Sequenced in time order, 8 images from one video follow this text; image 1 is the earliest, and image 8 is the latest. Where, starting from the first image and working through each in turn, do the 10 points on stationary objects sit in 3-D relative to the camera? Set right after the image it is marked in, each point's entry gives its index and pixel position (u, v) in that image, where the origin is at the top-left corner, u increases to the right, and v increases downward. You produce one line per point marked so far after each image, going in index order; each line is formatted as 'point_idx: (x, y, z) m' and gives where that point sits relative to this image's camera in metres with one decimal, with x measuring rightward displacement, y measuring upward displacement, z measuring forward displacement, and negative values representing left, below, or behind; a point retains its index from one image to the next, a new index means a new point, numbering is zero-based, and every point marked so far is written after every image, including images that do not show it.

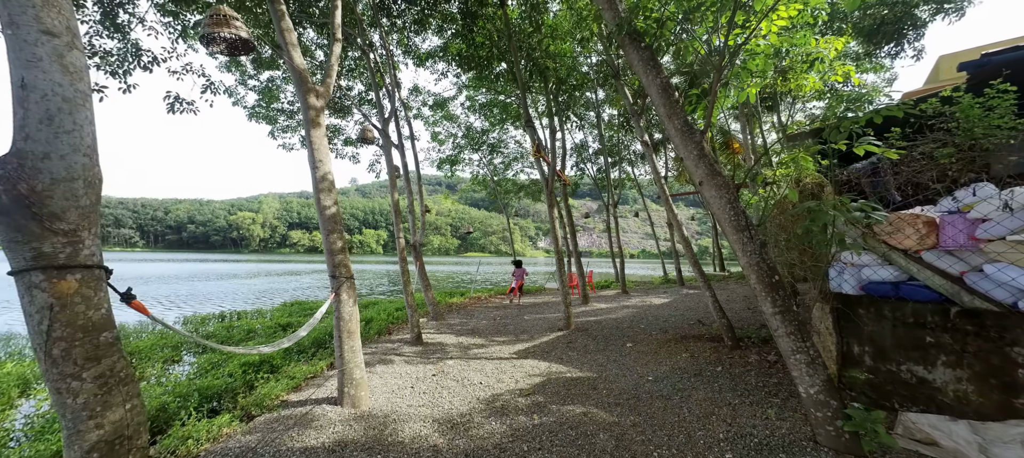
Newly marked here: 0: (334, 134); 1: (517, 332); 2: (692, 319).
0: (-4.9, +2.6, +10.6) m
1: (+0.1, -1.9, +7.0) m
2: (+3.4, -1.7, +7.3) m
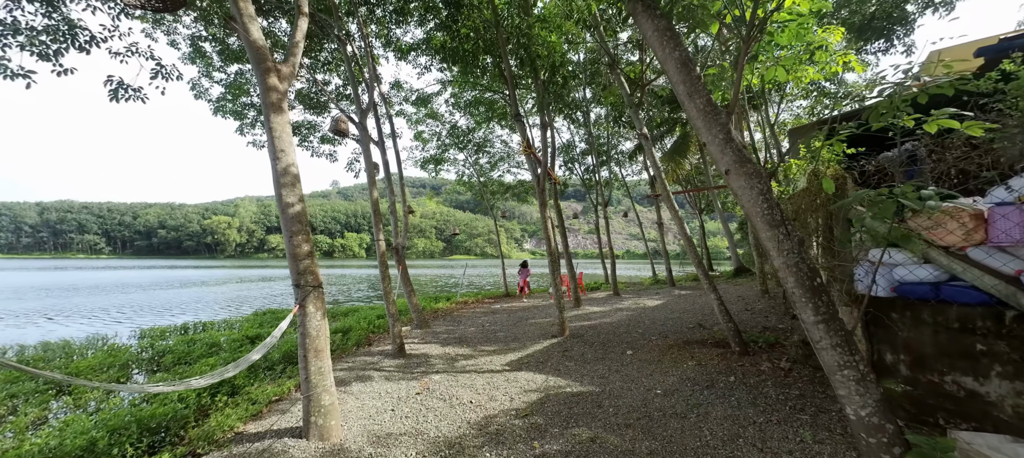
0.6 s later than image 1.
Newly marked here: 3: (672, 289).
0: (-5.2, +2.5, +10.0) m
1: (-0.1, -1.9, +6.5) m
2: (+3.2, -1.7, +7.0) m
3: (+5.1, -1.9, +12.4) m
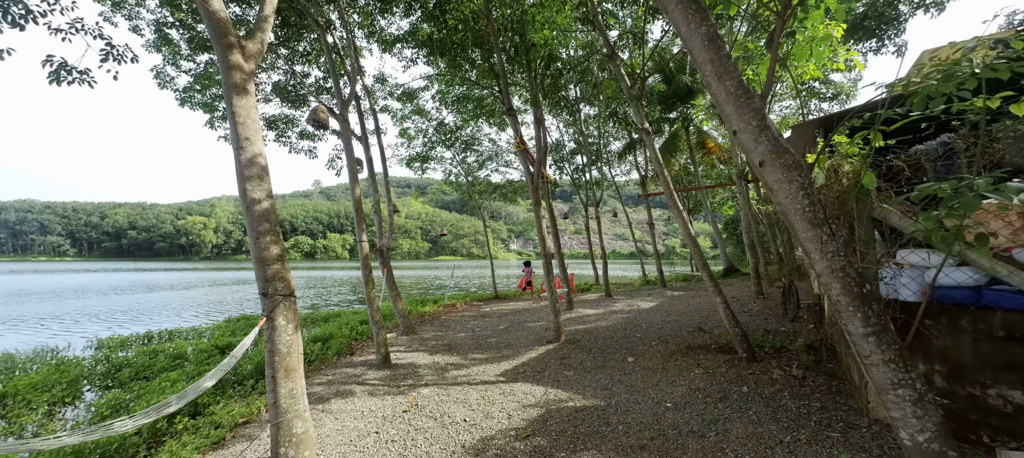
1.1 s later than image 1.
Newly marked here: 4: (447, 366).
0: (-5.5, +2.5, +9.4) m
1: (-0.2, -1.9, +6.2) m
2: (+3.1, -1.7, +6.7) m
3: (+4.8, -1.9, +12.3) m
4: (-0.9, -1.9, +5.2) m
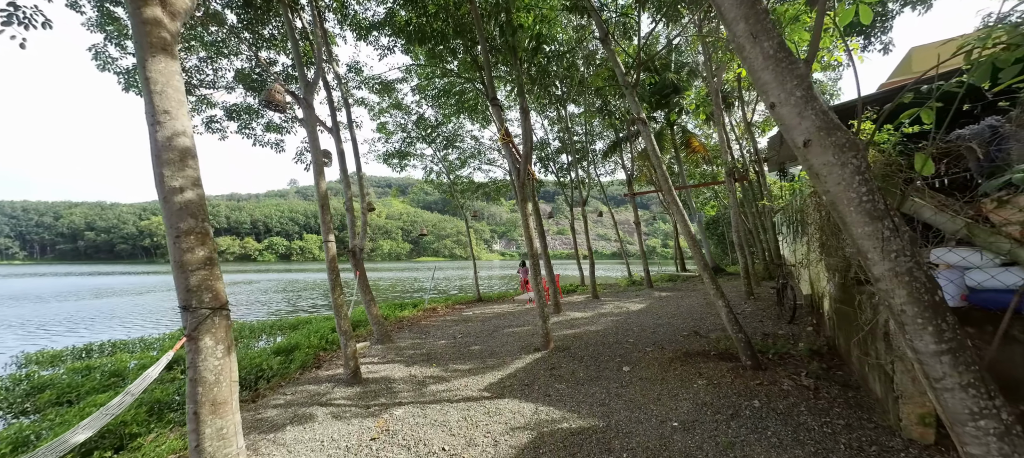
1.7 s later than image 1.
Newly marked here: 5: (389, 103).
0: (-5.8, +2.5, +8.7) m
1: (-0.4, -1.9, +5.7) m
2: (+2.8, -1.6, +6.4) m
3: (+4.3, -1.9, +12.0) m
4: (-1.1, -1.8, +4.7) m
5: (-3.8, +3.9, +11.8) m
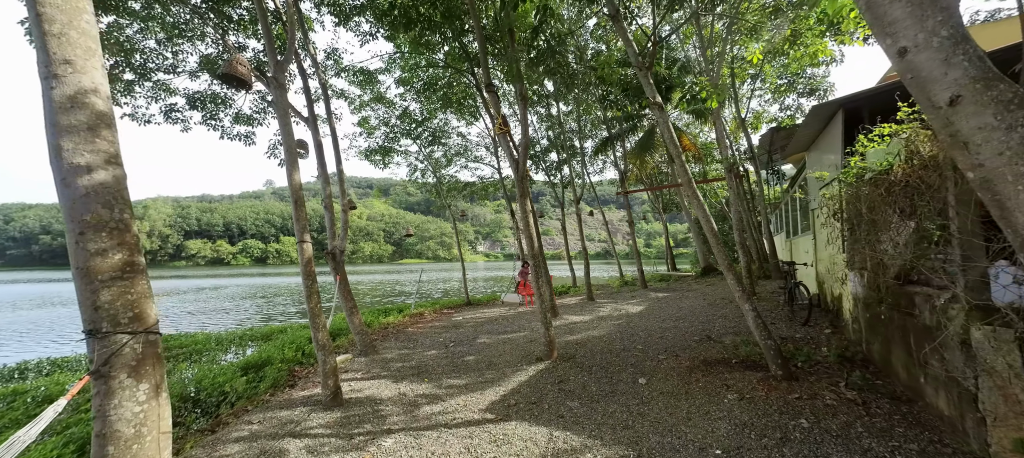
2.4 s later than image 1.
0: (-6.0, +2.5, +7.9) m
1: (-0.4, -1.9, +5.1) m
2: (+2.8, -1.6, +6.0) m
3: (+4.0, -1.9, +11.6) m
4: (-1.0, -1.8, +4.1) m
5: (-4.1, +3.8, +11.1) m
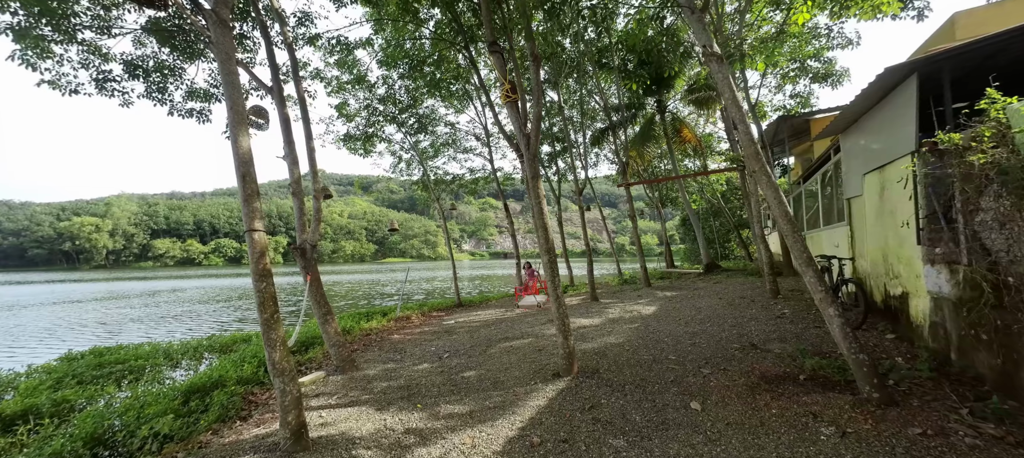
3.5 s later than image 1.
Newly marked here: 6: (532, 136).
0: (-6.0, +2.6, +6.7) m
1: (-0.3, -1.7, +4.2) m
2: (+2.9, -1.5, +5.1) m
3: (+3.9, -1.7, +10.9) m
4: (-0.8, -1.7, +3.2) m
5: (-4.2, +4.0, +10.0) m
6: (+0.2, +1.1, +4.7) m
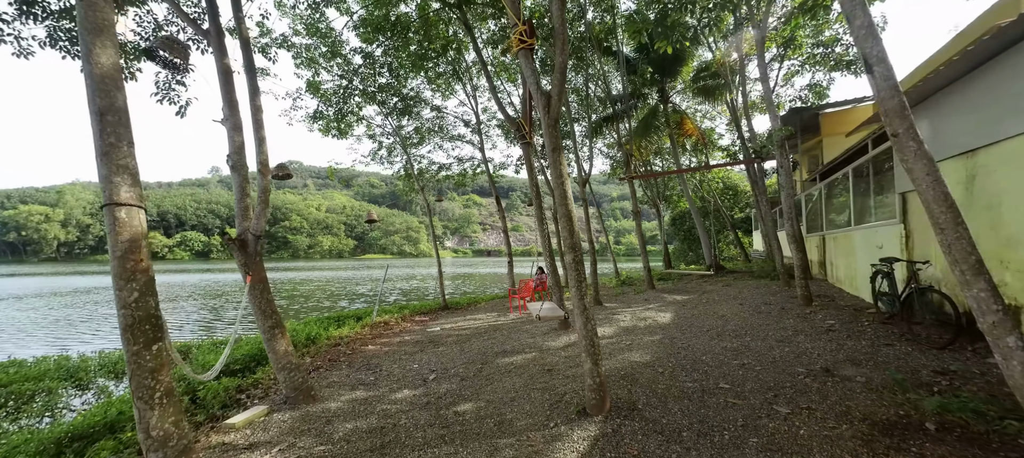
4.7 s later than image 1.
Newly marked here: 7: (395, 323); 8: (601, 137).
0: (-5.9, +2.8, +5.3) m
1: (-0.2, -1.6, +3.0) m
2: (+3.0, -1.4, +4.1) m
3: (+3.7, -1.7, +9.9) m
4: (-0.7, -1.6, +2.0) m
5: (-4.2, +4.2, +8.7) m
6: (+0.3, +1.2, +3.6) m
7: (-2.4, -1.9, +8.0) m
8: (+3.5, +3.6, +15.0) m
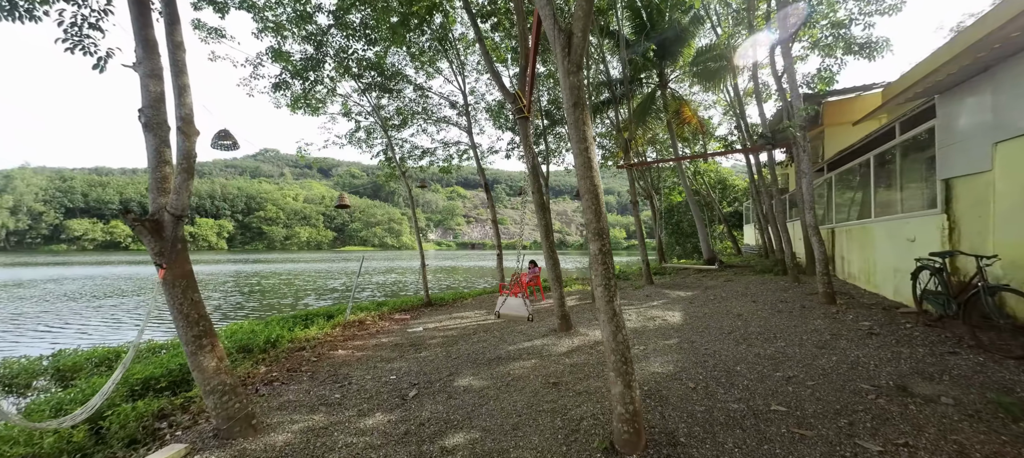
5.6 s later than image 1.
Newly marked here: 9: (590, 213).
0: (-5.9, +3.0, +4.2) m
1: (-0.1, -1.5, +2.2) m
2: (+3.0, -1.3, +3.5) m
3: (+3.4, -1.4, +9.2) m
4: (-0.6, -1.5, +1.2) m
5: (-4.4, +4.4, +7.6) m
6: (+0.4, +1.3, +2.8) m
7: (-2.6, -1.7, +7.1) m
8: (+3.1, +3.9, +14.3) m
9: (+0.5, +0.1, +2.8) m
